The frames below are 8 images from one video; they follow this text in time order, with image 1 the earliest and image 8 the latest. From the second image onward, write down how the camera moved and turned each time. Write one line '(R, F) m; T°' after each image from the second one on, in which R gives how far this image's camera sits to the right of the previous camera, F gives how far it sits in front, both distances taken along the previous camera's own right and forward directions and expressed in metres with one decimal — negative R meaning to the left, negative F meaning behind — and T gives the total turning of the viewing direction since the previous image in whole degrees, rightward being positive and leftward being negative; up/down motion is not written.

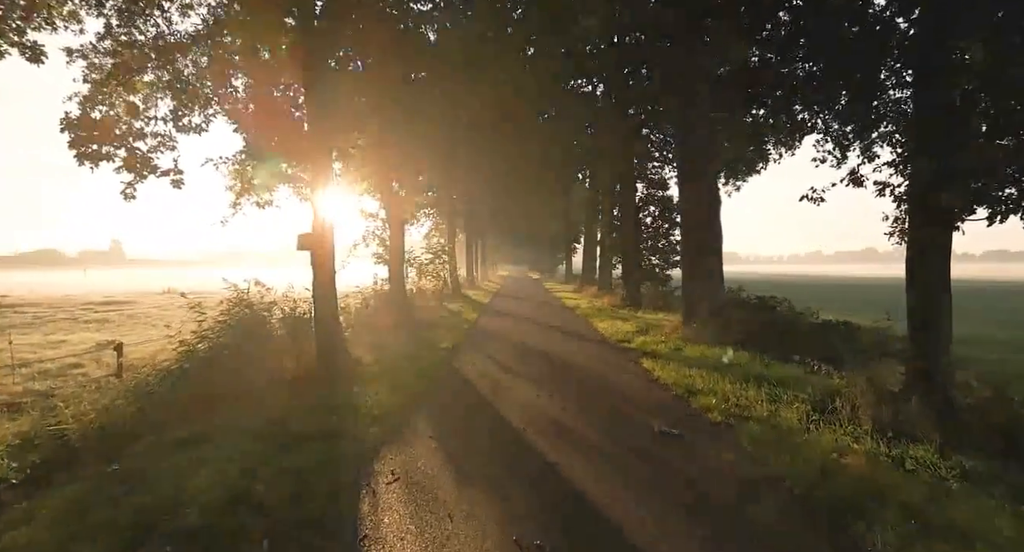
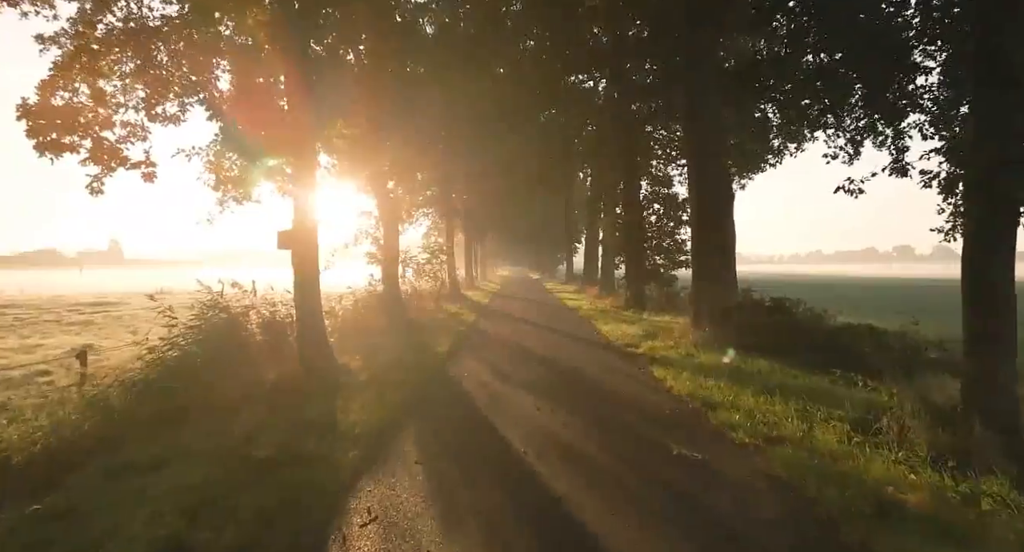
(0.0, +0.8) m; 0°
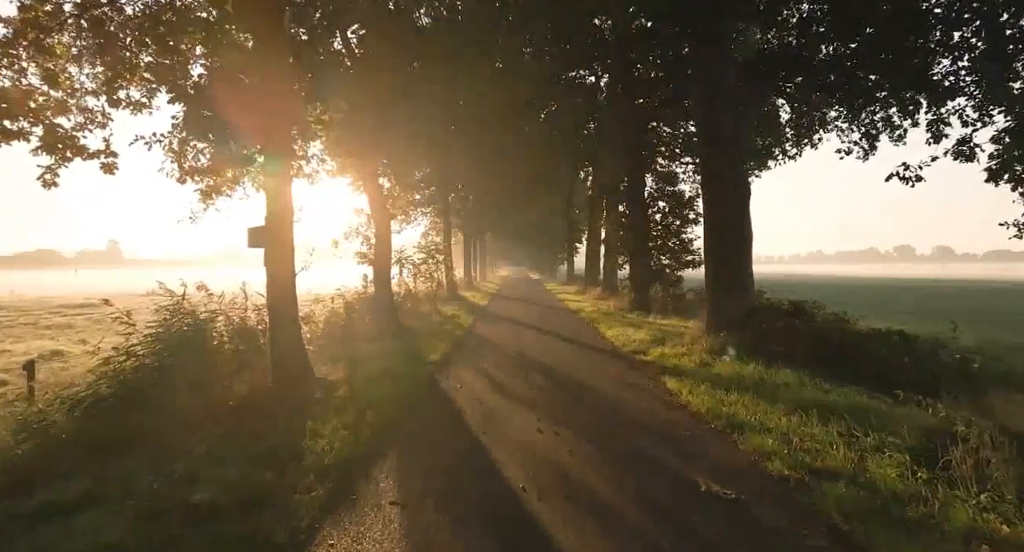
(0.0, +0.9) m; 0°
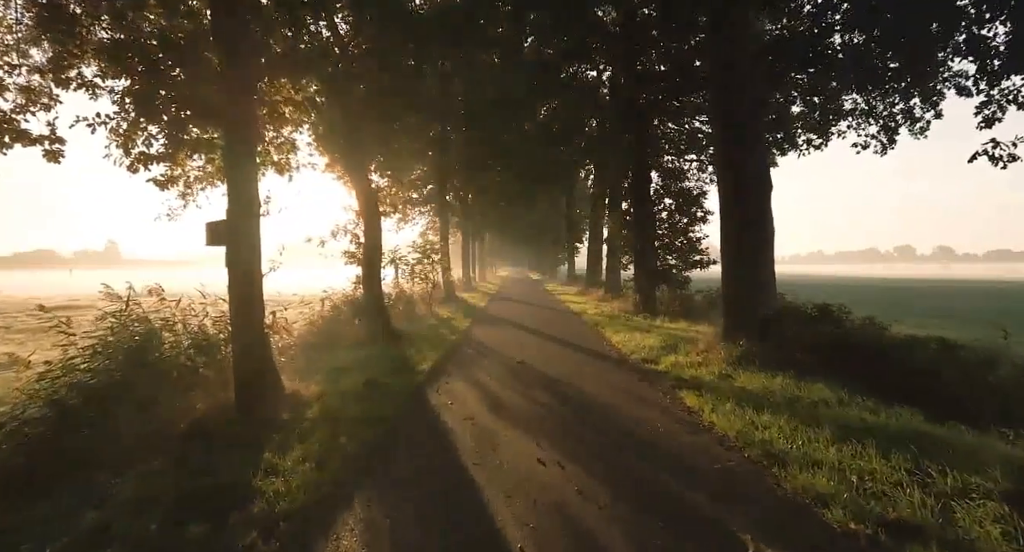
(0.0, +1.0) m; 0°
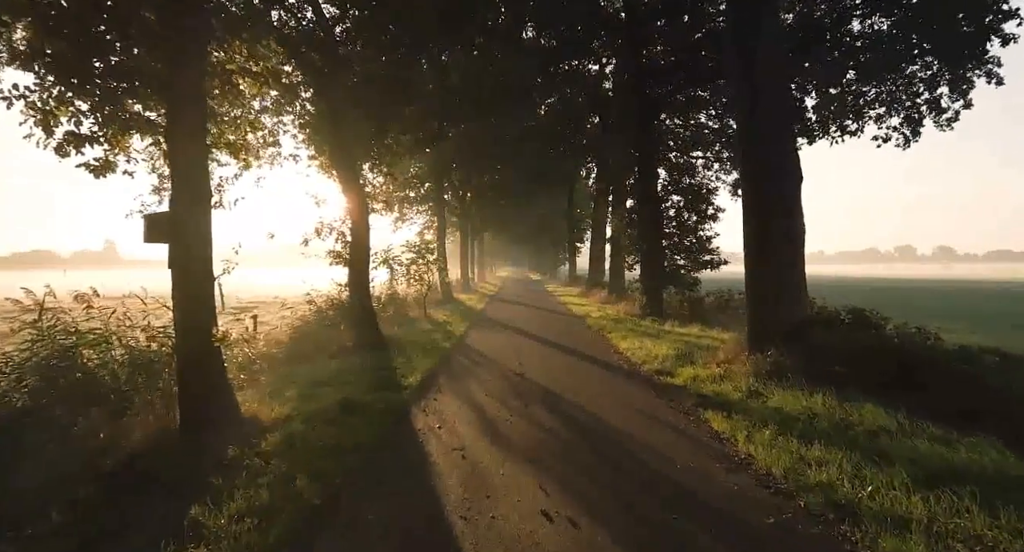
(0.0, +1.1) m; 0°
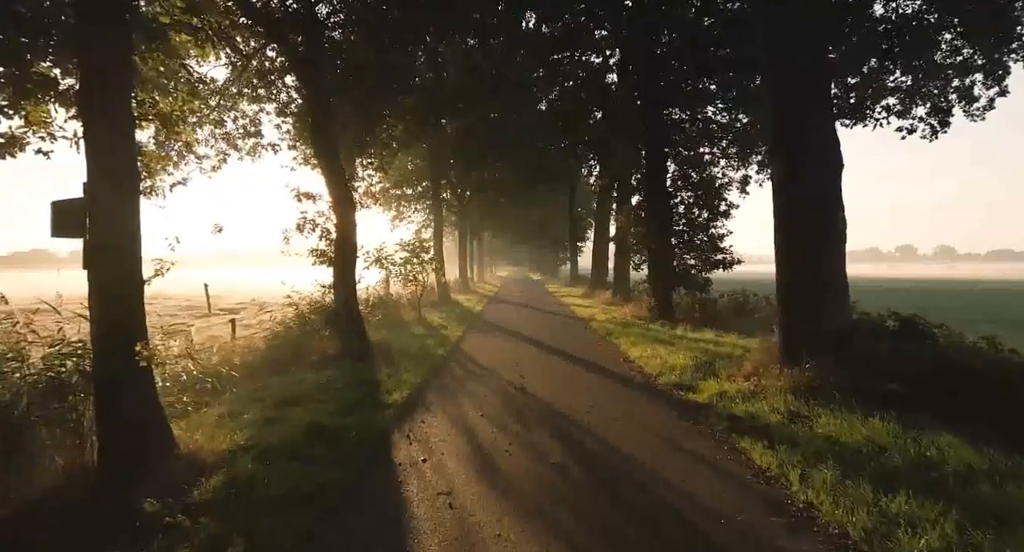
(0.0, +1.1) m; 0°
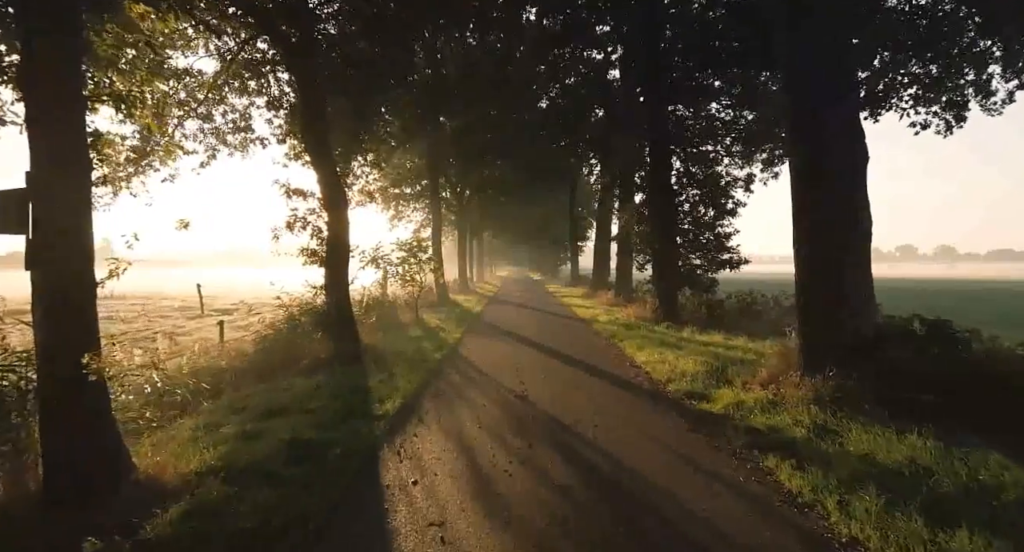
(0.0, +0.6) m; 0°
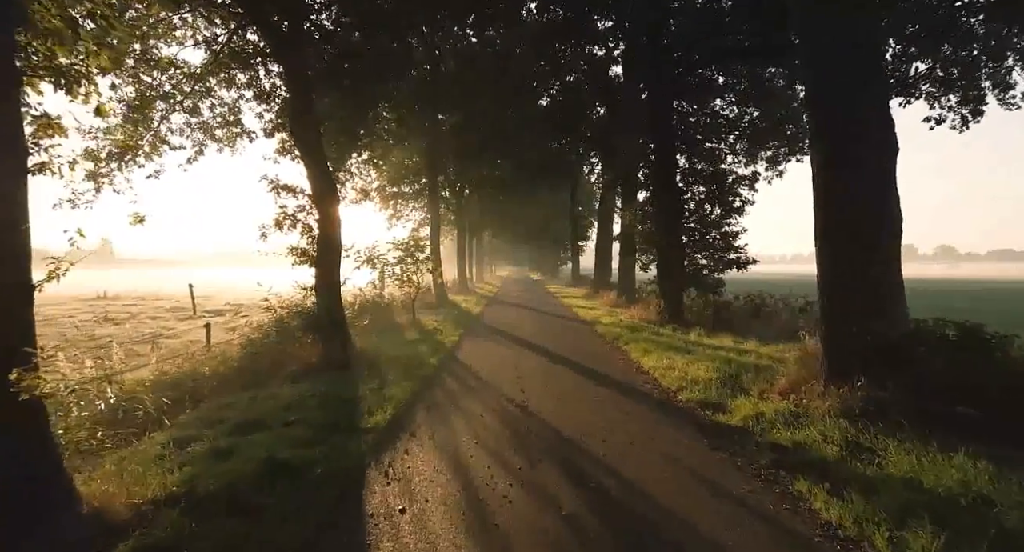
(0.0, +0.6) m; 0°
